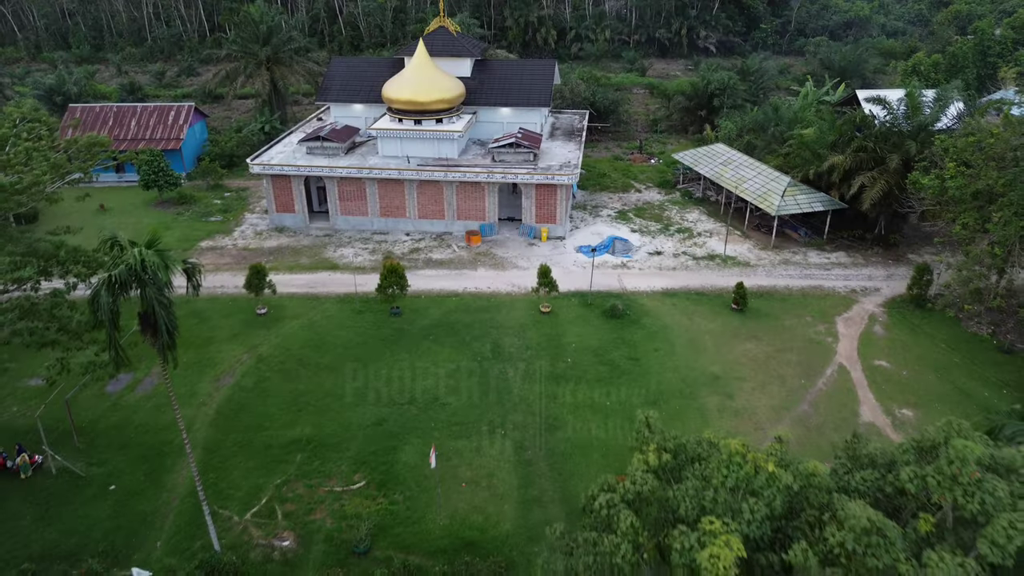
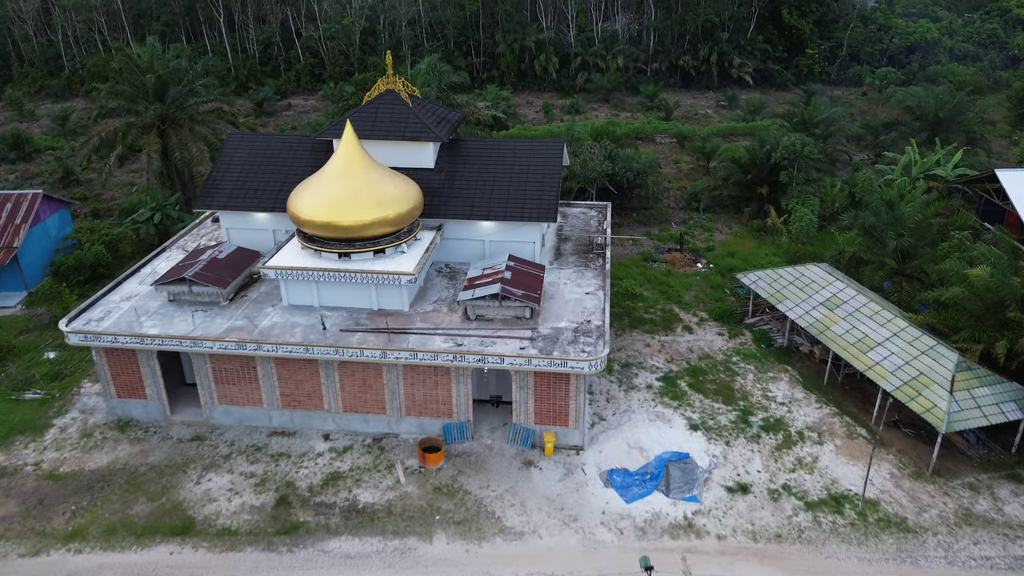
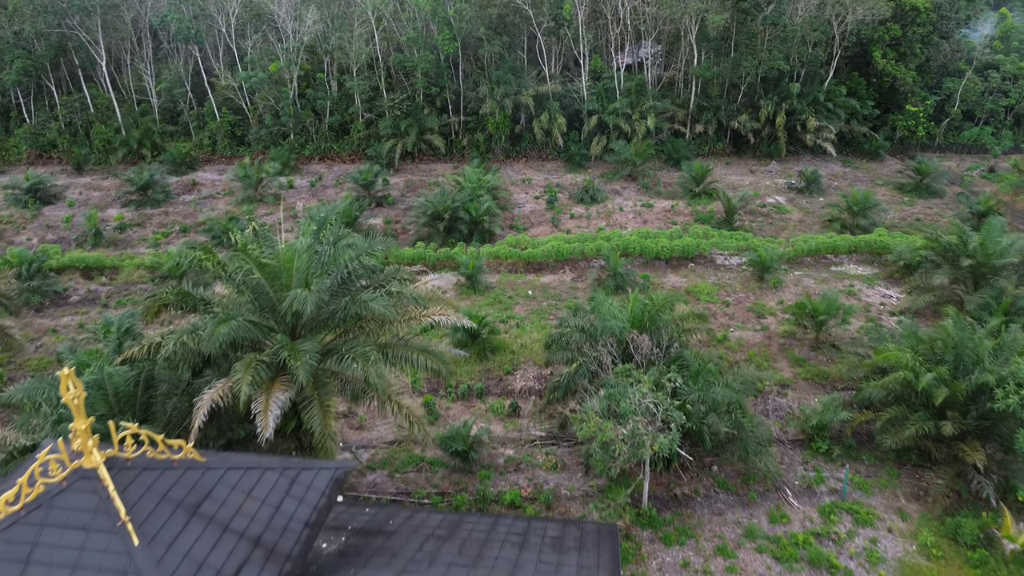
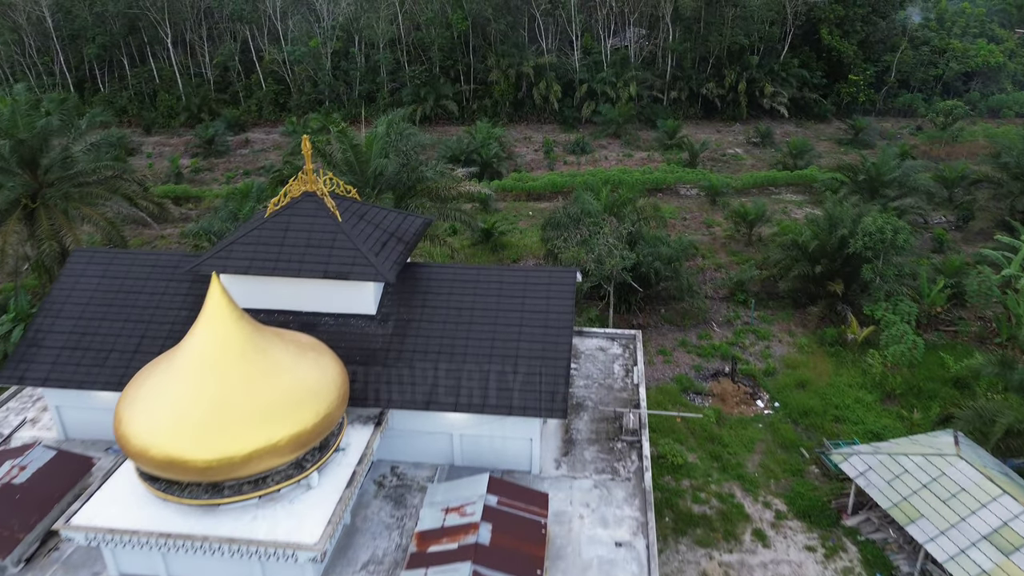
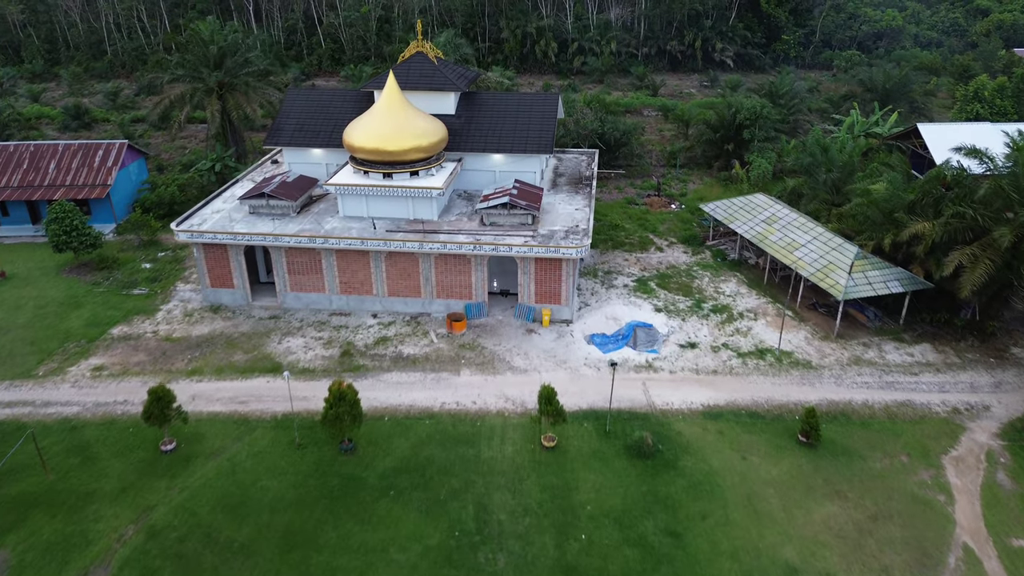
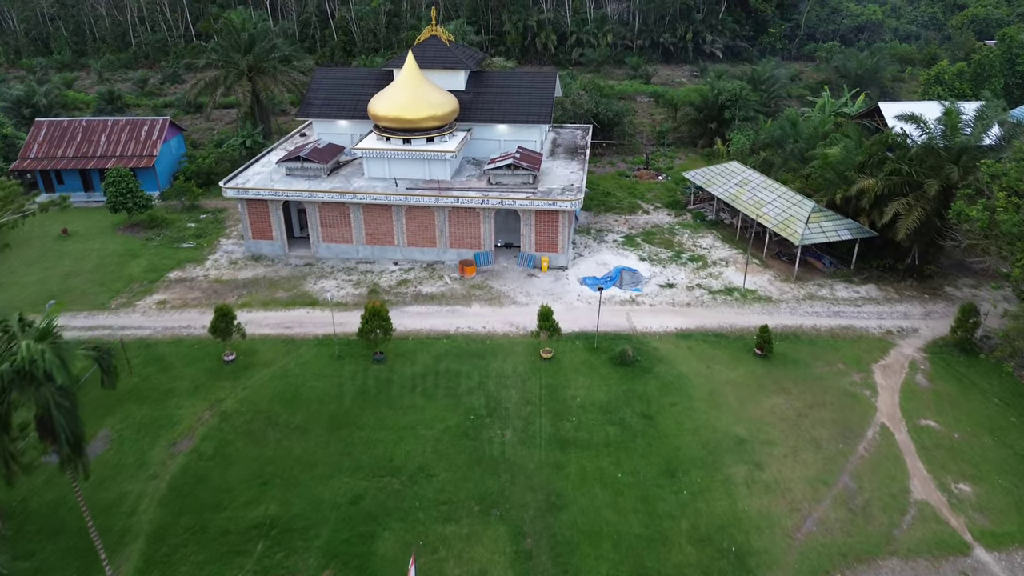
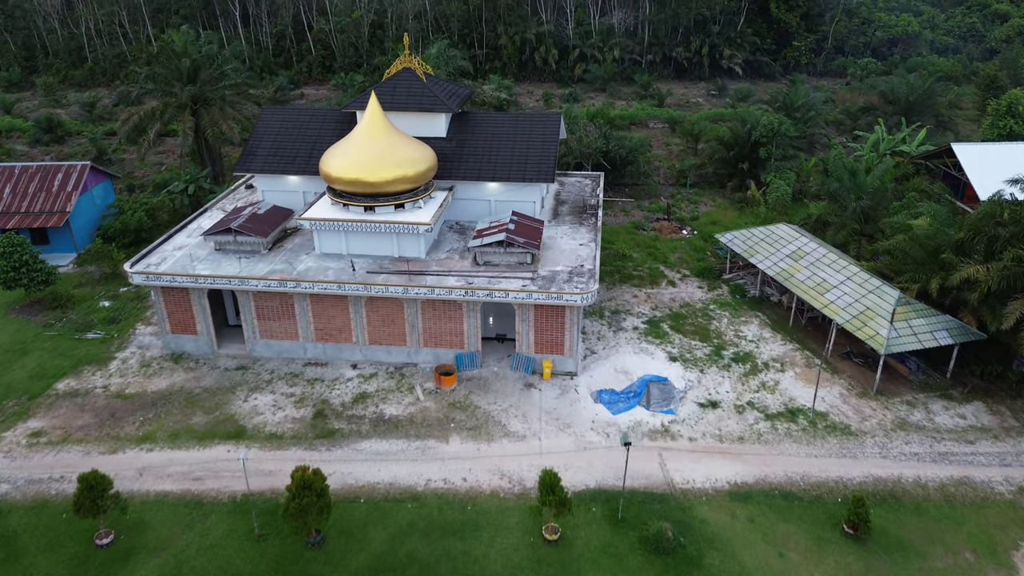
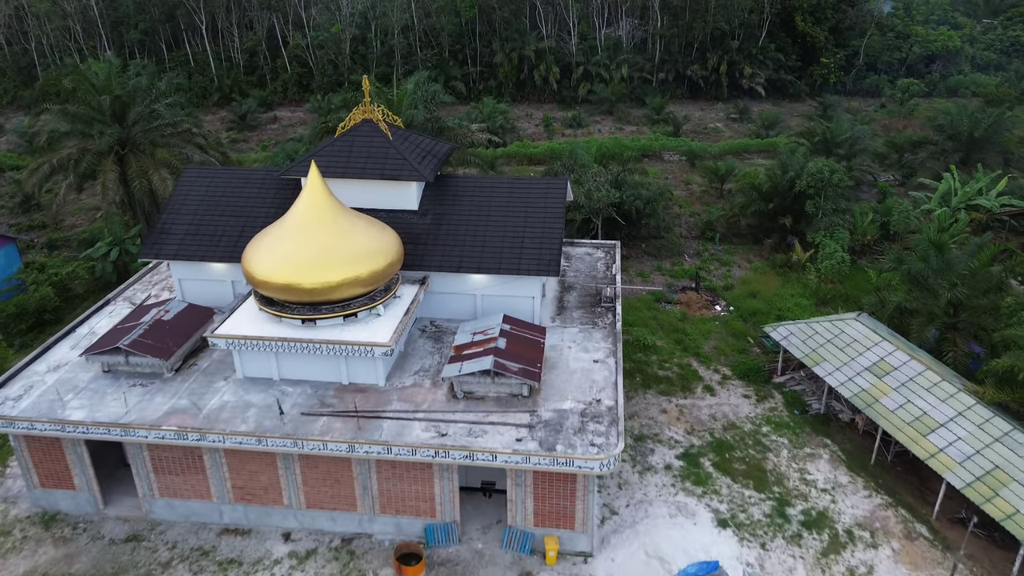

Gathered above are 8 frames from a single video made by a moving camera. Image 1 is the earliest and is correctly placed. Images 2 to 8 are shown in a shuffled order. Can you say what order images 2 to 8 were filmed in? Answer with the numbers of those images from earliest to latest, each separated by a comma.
6, 5, 7, 2, 8, 4, 3
